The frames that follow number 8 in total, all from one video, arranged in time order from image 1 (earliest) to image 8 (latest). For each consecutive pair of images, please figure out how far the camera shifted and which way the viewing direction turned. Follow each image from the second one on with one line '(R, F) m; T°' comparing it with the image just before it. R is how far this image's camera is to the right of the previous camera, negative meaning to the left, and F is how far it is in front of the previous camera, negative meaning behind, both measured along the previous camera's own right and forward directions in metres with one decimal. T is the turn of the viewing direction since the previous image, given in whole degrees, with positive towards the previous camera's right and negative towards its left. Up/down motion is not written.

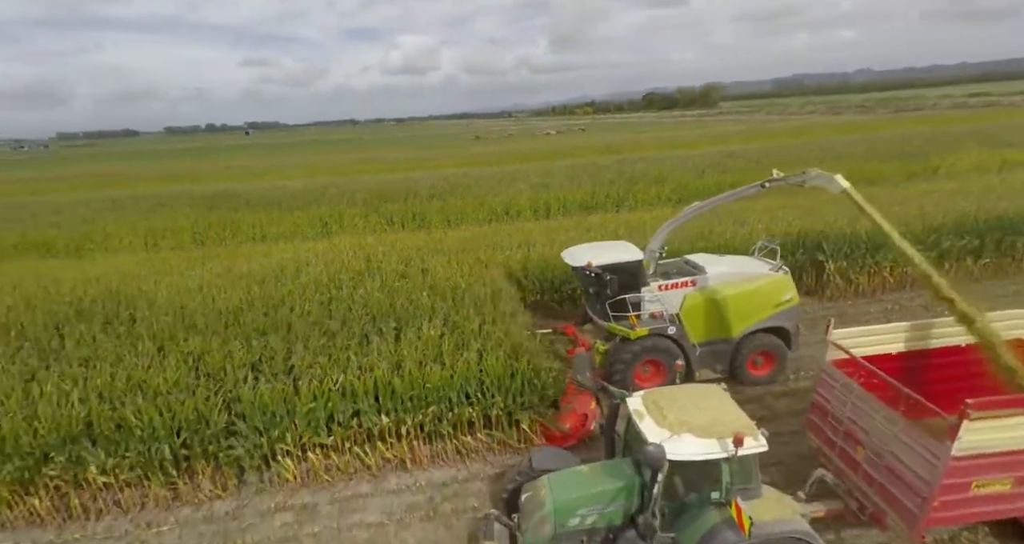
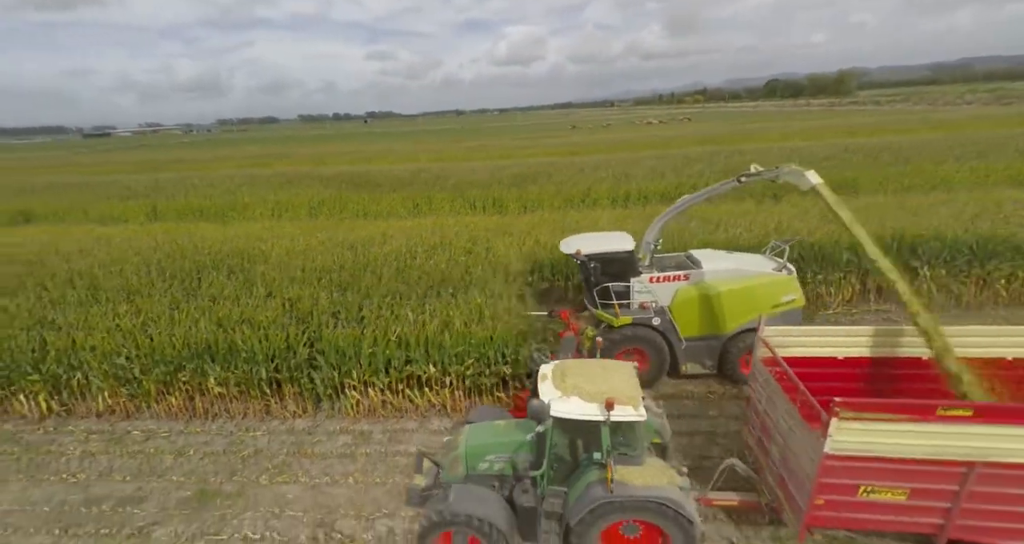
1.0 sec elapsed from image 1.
(+0.6, -0.4) m; -11°
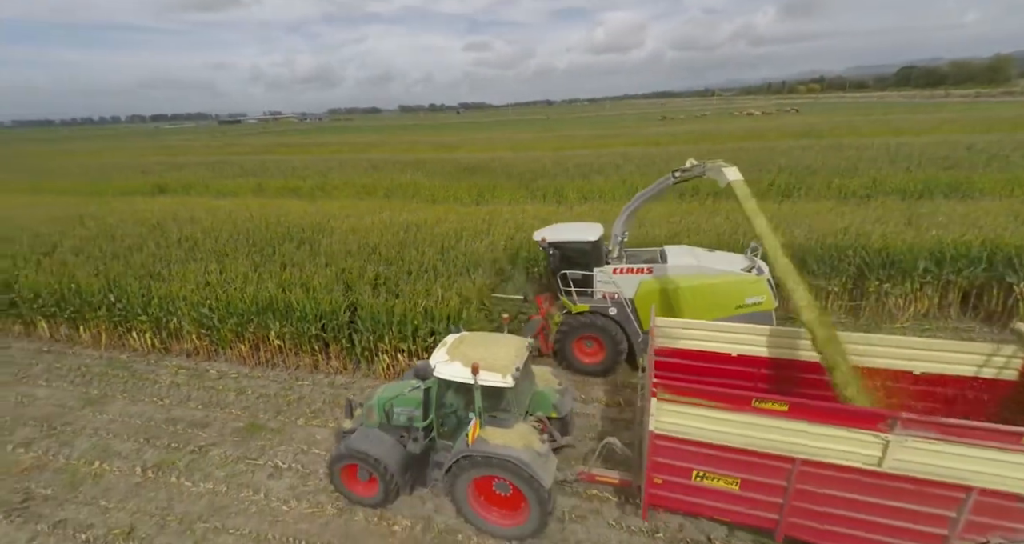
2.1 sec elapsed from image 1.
(+0.8, -0.2) m; -10°
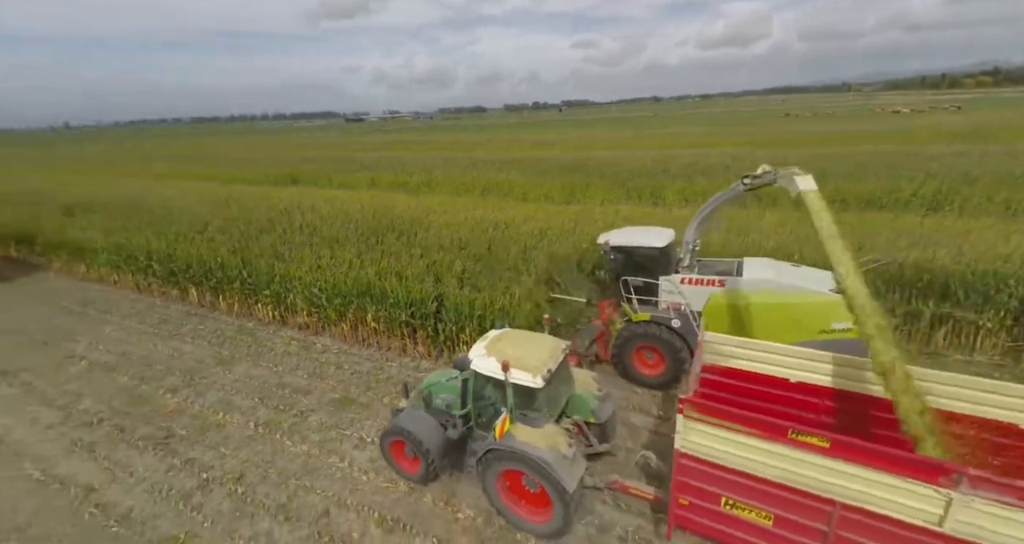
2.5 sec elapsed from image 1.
(+0.1, 0.0) m; -12°
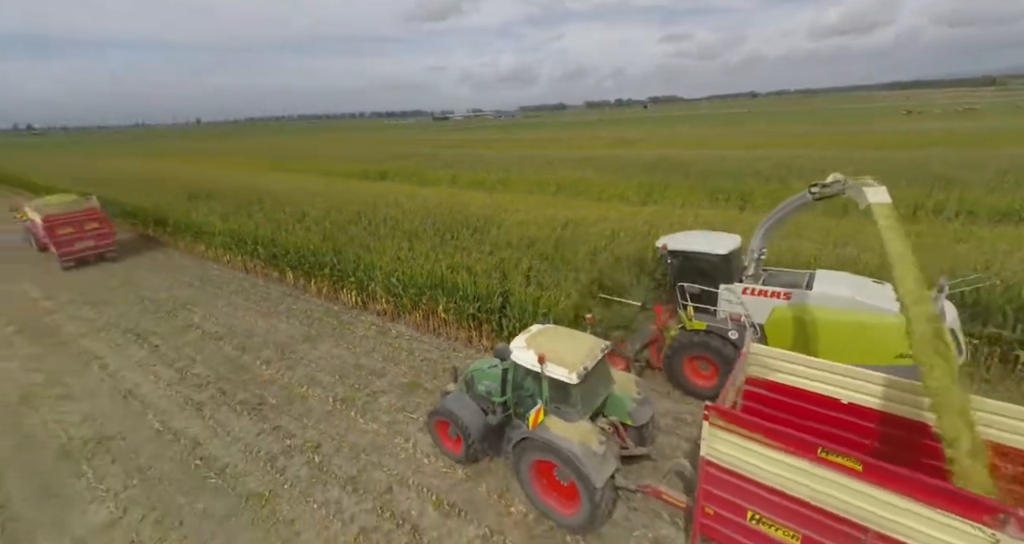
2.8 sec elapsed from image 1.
(+0.1, 0.0) m; -9°
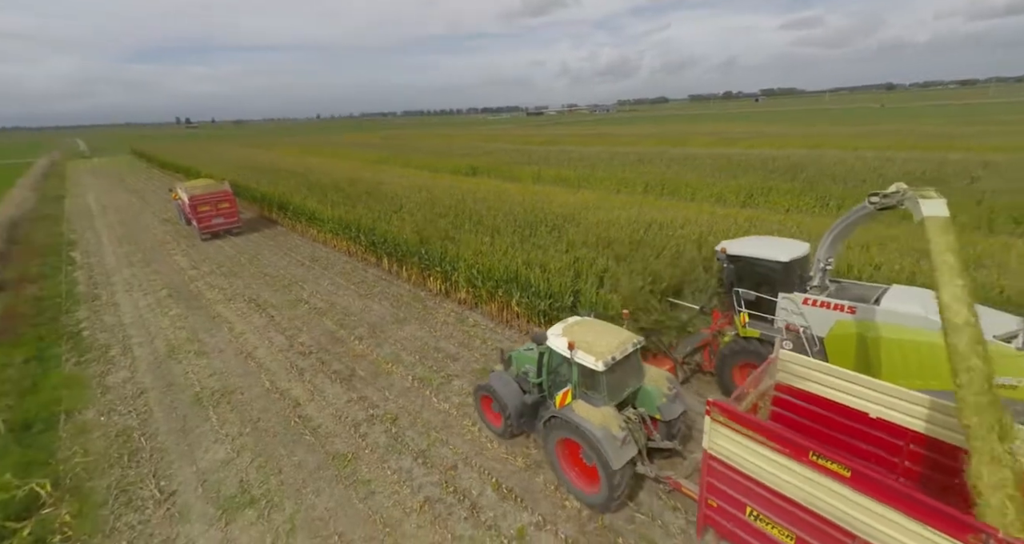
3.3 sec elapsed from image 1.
(+0.1, -0.1) m; -11°
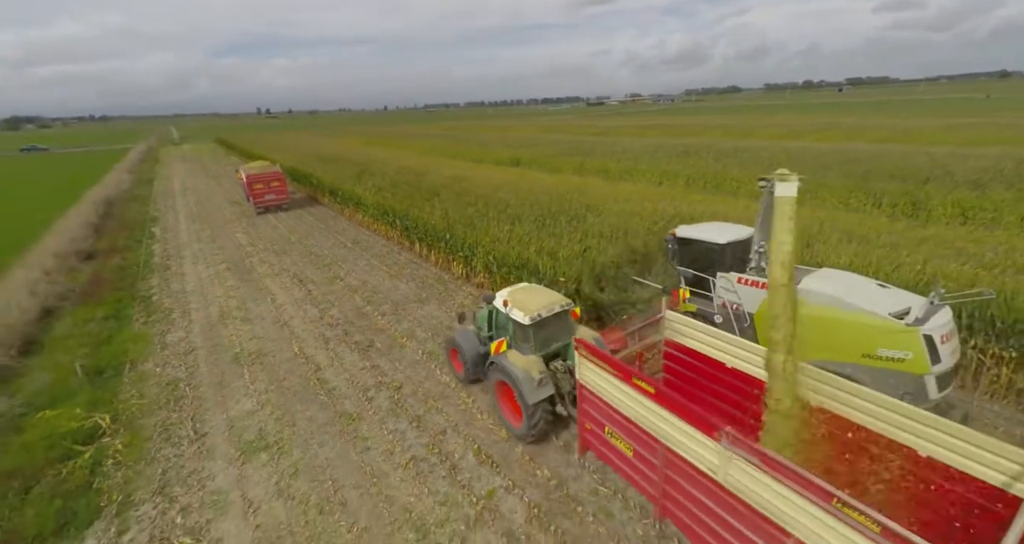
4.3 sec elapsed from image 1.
(+0.7, -0.3) m; -7°
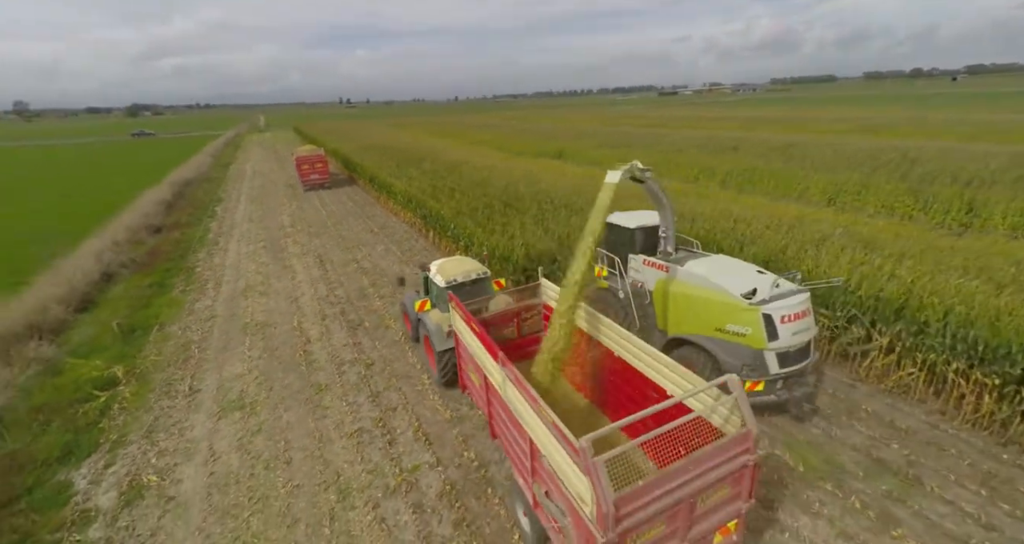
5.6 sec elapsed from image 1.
(+1.4, -0.1) m; -7°
